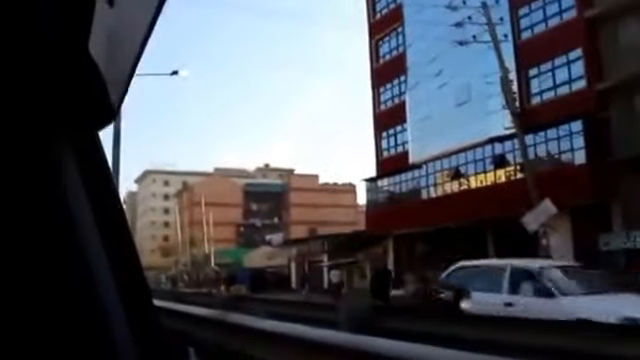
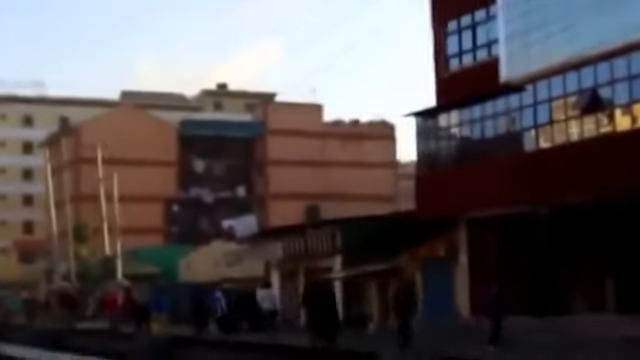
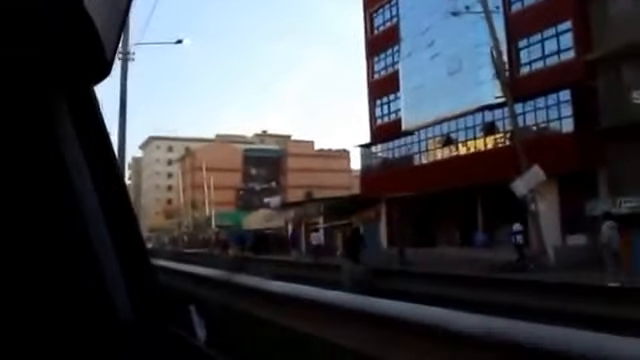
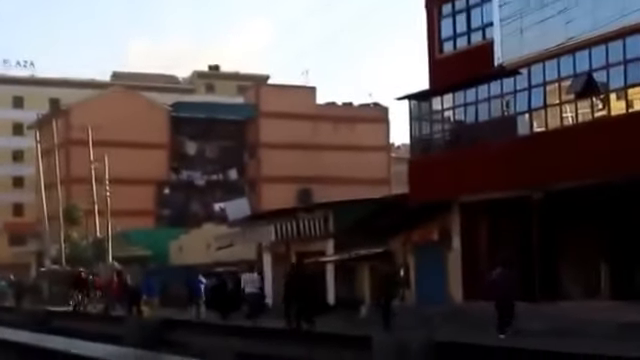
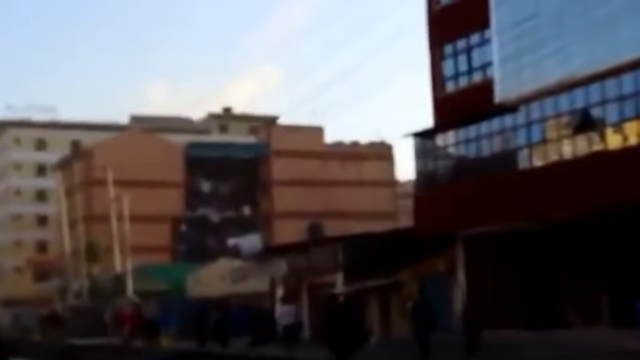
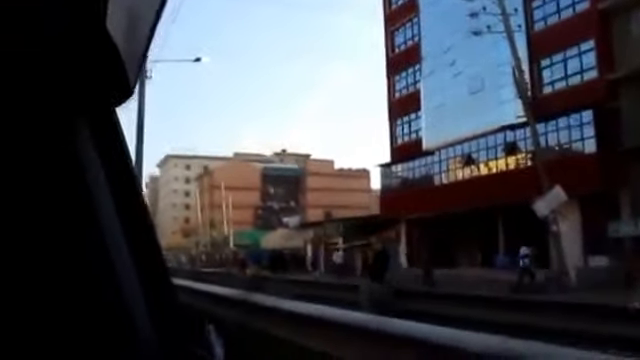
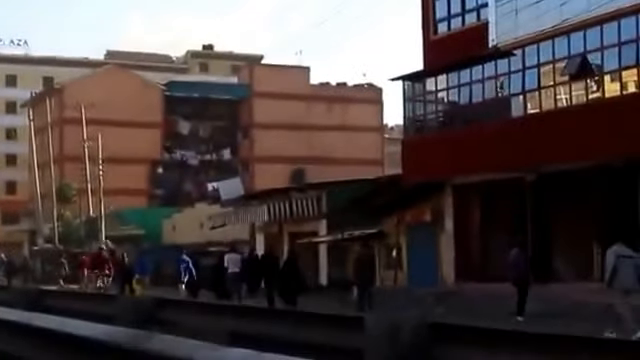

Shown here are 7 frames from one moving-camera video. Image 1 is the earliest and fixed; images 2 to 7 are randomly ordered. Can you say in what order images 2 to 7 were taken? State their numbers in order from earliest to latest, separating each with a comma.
6, 3, 5, 2, 4, 7
